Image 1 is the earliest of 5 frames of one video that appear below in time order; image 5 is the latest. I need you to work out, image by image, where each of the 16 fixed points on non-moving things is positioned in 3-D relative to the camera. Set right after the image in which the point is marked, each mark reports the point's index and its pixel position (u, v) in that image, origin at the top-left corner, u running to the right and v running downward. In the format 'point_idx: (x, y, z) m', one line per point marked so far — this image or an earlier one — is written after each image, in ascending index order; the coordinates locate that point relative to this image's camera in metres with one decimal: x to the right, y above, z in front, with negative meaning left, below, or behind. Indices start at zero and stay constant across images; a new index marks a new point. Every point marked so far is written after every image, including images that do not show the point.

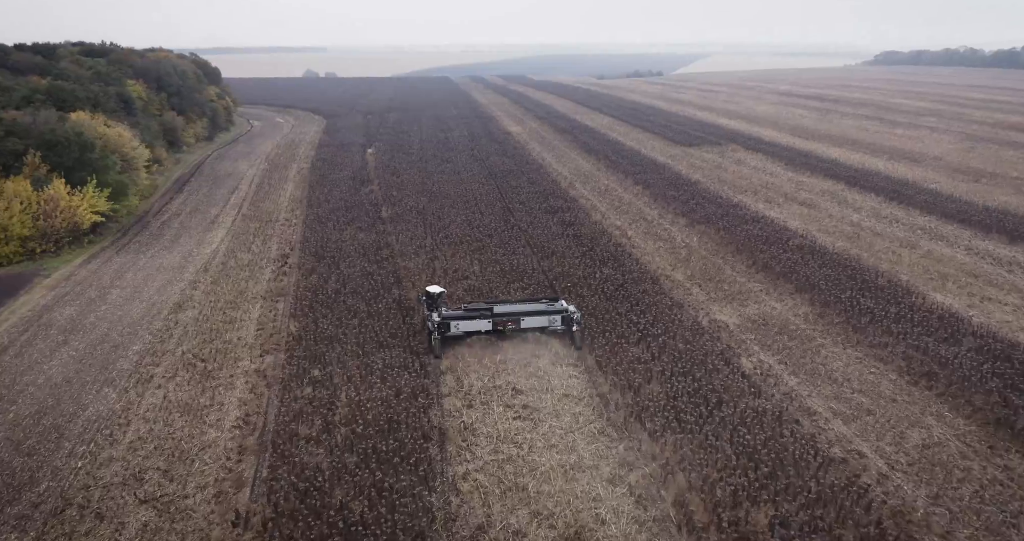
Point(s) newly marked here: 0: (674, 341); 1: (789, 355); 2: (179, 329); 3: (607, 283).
0: (+3.7, -1.6, +15.2) m
1: (+6.1, -1.9, +14.9) m
2: (-8.0, -1.3, +15.8) m
3: (+2.7, -0.3, +19.2) m
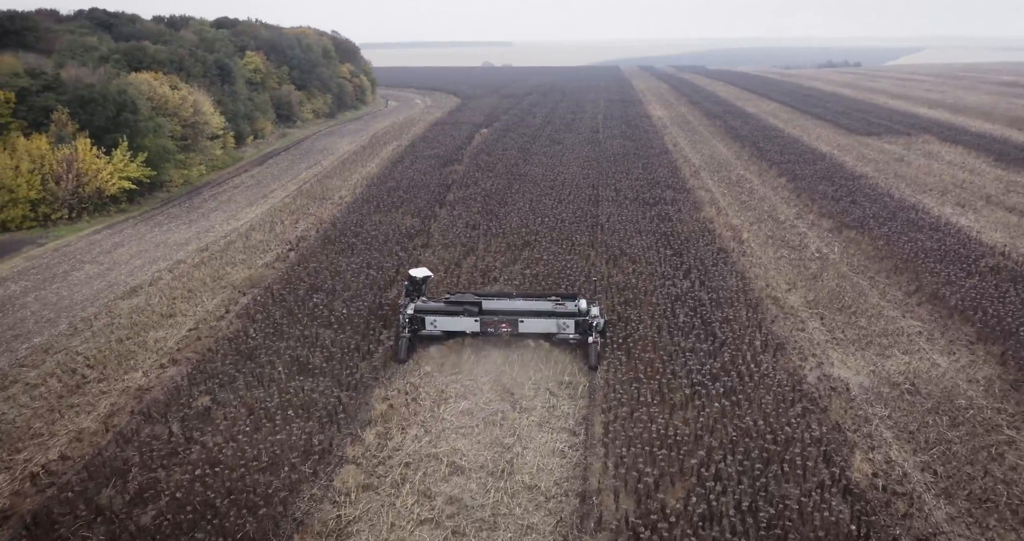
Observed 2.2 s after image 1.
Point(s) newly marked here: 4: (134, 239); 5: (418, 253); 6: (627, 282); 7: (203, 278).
0: (+3.3, -2.0, +9.6) m
1: (+5.6, -2.4, +8.7) m
2: (-7.8, -0.9, +12.9) m
3: (+3.4, -0.6, +13.7) m
4: (-10.4, +0.8, +18.5) m
5: (-2.3, +0.4, +16.9) m
6: (+2.6, -0.2, +14.8) m
7: (-7.0, -0.1, +15.2) m
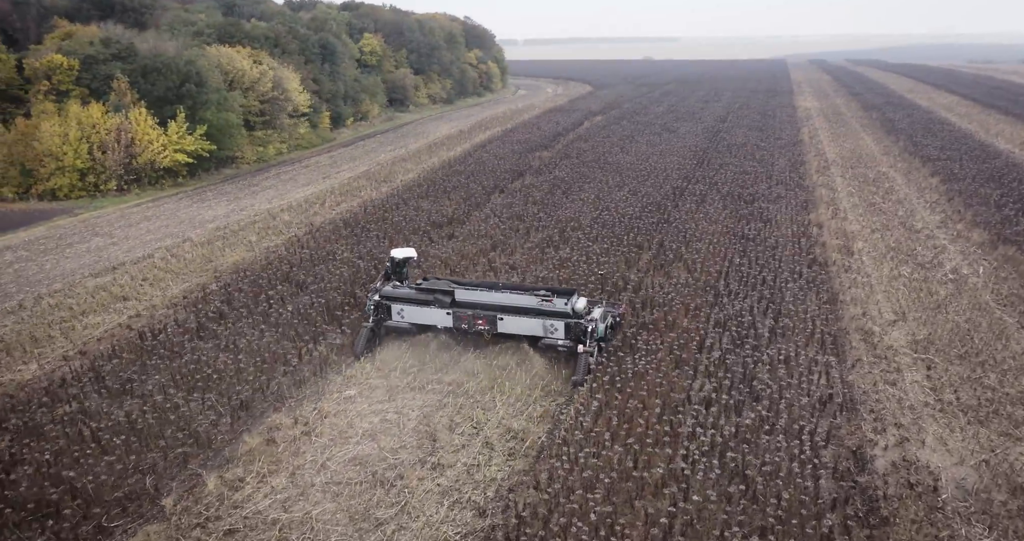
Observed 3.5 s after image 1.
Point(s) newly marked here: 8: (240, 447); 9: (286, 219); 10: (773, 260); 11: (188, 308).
0: (+2.2, -2.2, +6.3) m
1: (+4.2, -2.8, +5.0) m
2: (-7.9, -0.4, +11.8) m
3: (+3.2, -0.9, +10.3) m
4: (-9.2, +1.5, +17.9) m
5: (-1.6, +0.6, +14.6) m
6: (+2.7, -0.4, +11.5) m
7: (-6.5, +0.3, +13.9) m
8: (-3.0, -1.9, +7.4) m
9: (-5.9, +1.4, +17.5) m
10: (+5.3, +0.2, +13.7) m
11: (-5.2, -0.6, +10.9) m
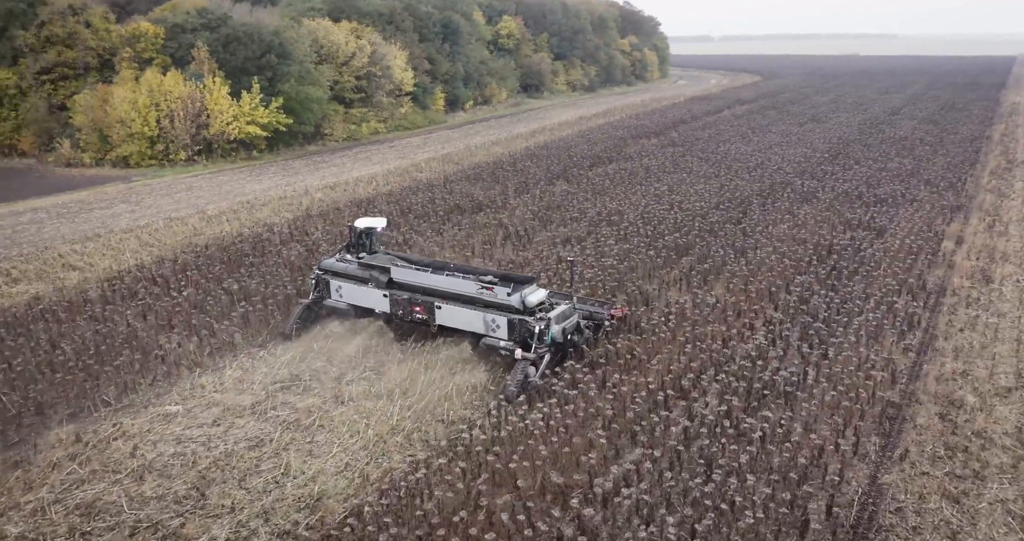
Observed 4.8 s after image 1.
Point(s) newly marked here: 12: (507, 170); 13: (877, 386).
0: (+0.1, -2.4, +3.6) m
1: (+1.8, -3.1, +1.9) m
2: (-8.2, +0.2, +11.3) m
3: (+2.2, -1.1, +7.2) m
4: (-7.9, +2.2, +17.4) m
5: (-1.4, +0.7, +12.5) m
6: (+2.0, -0.6, +8.5) m
7: (-6.3, +0.8, +13.0) m
8: (-4.6, -1.7, +5.9) m
9: (-4.7, +1.8, +16.3) m
10: (+5.1, -0.2, +10.0) m
11: (-5.8, -0.2, +9.8) m
12: (-0.2, +2.8, +19.0) m
13: (+3.7, -1.3, +6.9) m
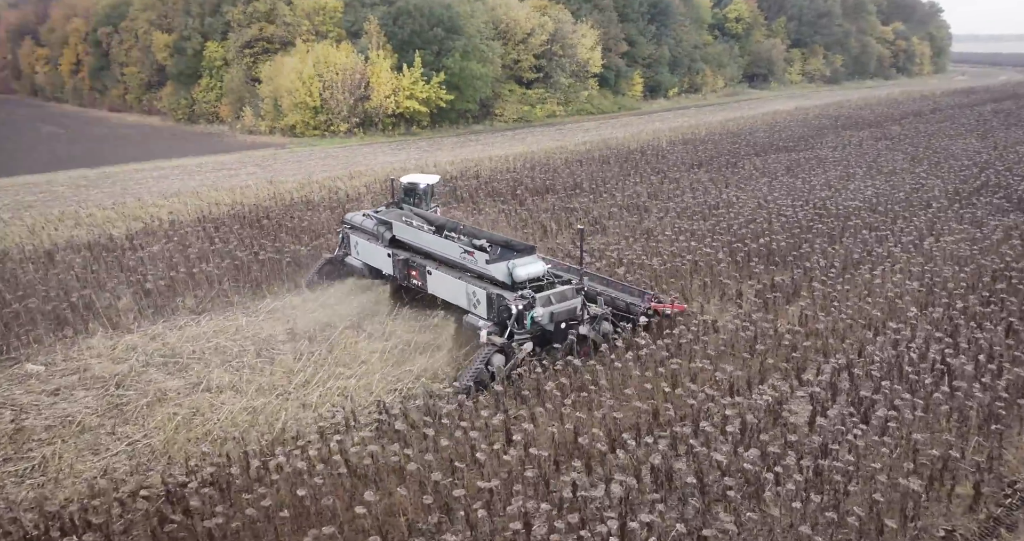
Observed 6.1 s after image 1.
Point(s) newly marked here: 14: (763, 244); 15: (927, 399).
0: (-2.1, -2.2, +2.0) m
1: (-1.3, -3.1, -0.1) m
2: (-7.1, +1.2, +12.0) m
3: (+1.1, -1.2, +4.7) m
4: (-4.5, +3.0, +17.6) m
5: (-0.3, +0.9, +10.9) m
6: (+1.4, -0.7, +6.0) m
7: (-4.7, +1.5, +13.0) m
8: (-5.7, -1.0, +5.8) m
9: (-2.0, +2.4, +15.5) m
10: (+4.9, -0.6, +6.3) m
11: (-5.4, +0.5, +9.8) m
12: (+3.3, +2.9, +16.5) m
13: (+2.4, -1.5, +3.9) m
14: (+3.2, +0.3, +8.6) m
15: (+3.1, -1.1, +5.0) m
